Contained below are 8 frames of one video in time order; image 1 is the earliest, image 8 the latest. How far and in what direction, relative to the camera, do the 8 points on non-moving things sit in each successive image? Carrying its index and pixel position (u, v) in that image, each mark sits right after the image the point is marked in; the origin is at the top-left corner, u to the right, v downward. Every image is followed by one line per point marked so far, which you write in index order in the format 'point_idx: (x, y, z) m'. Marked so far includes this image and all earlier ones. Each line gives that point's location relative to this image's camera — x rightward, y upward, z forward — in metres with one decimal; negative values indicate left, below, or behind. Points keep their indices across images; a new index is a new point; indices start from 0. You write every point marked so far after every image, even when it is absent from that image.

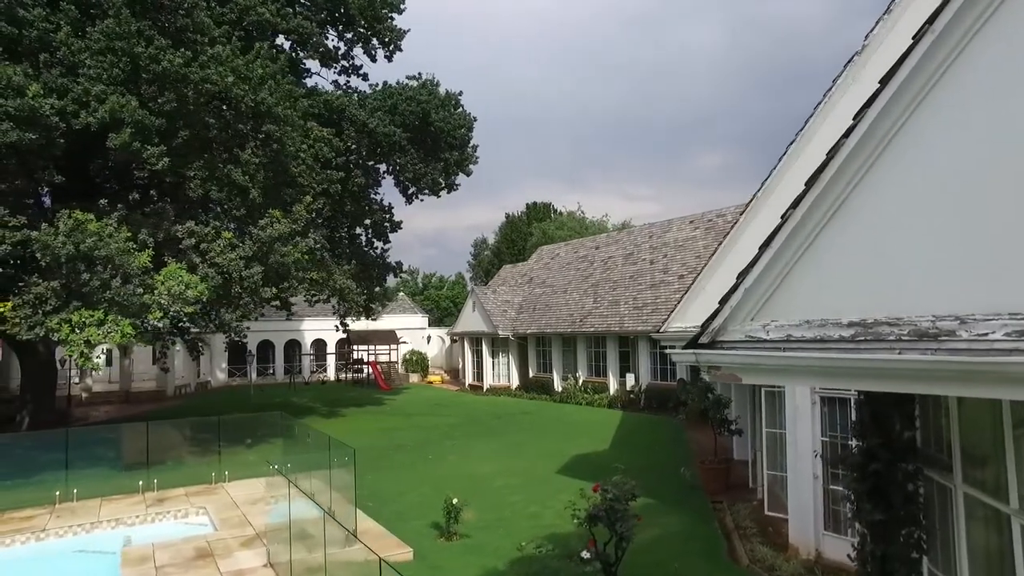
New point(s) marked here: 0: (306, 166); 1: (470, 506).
0: (-5.6, +3.4, +17.4) m
1: (-0.8, -4.3, +12.5) m
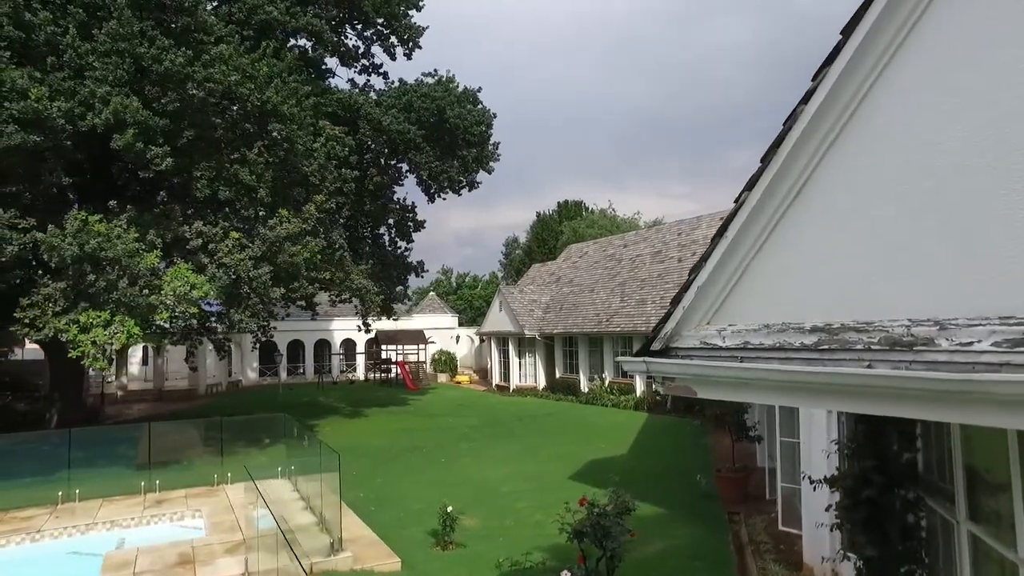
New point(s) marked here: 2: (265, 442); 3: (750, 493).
0: (-5.3, +3.4, +17.3) m
1: (-0.7, -4.3, +12.1) m
2: (-5.9, -3.6, +15.1) m
3: (+4.6, -4.0, +12.5) m
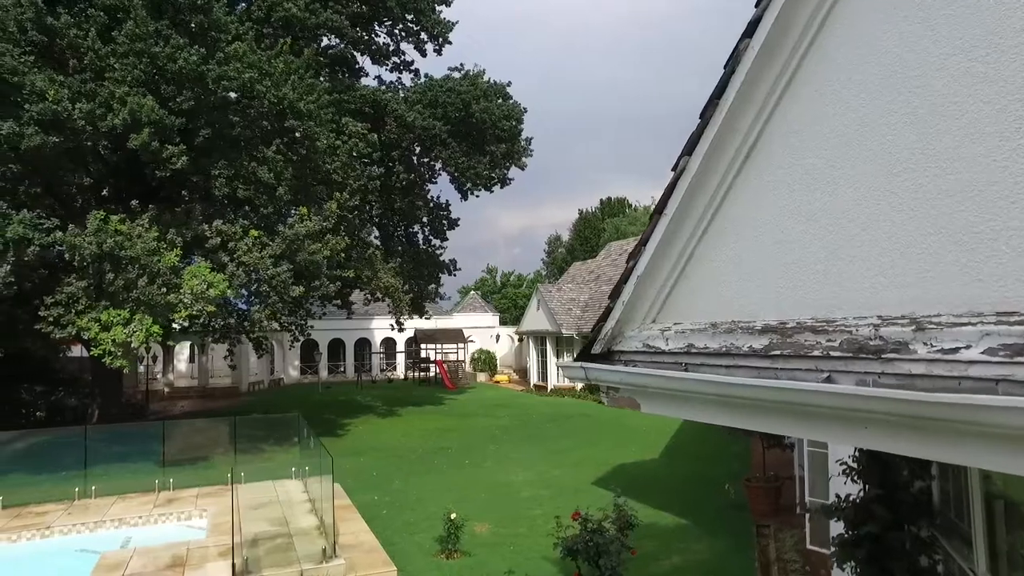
0: (-4.6, +3.4, +17.2) m
1: (-0.5, -4.2, +11.6) m
2: (-5.4, -3.6, +15.0) m
3: (+4.9, -4.0, +11.6) m
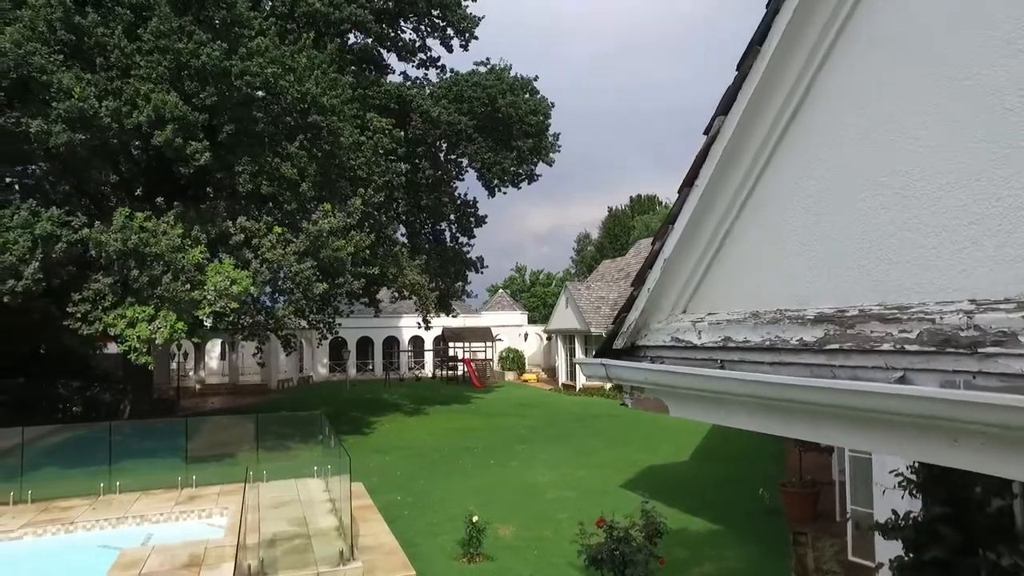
0: (-3.9, +3.5, +17.0) m
1: (0.0, -4.2, +11.3) m
2: (-4.8, -3.5, +14.9) m
3: (+5.4, -3.9, +11.0) m
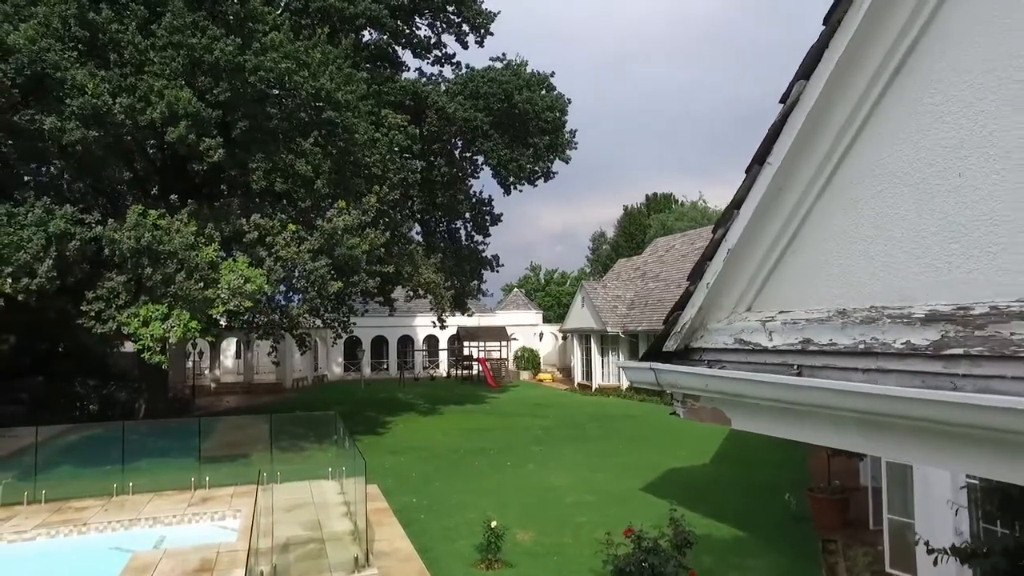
0: (-3.5, +3.5, +16.8) m
1: (+0.3, -4.1, +11.0) m
2: (-4.4, -3.5, +14.7) m
3: (+5.7, -3.9, +10.6) m
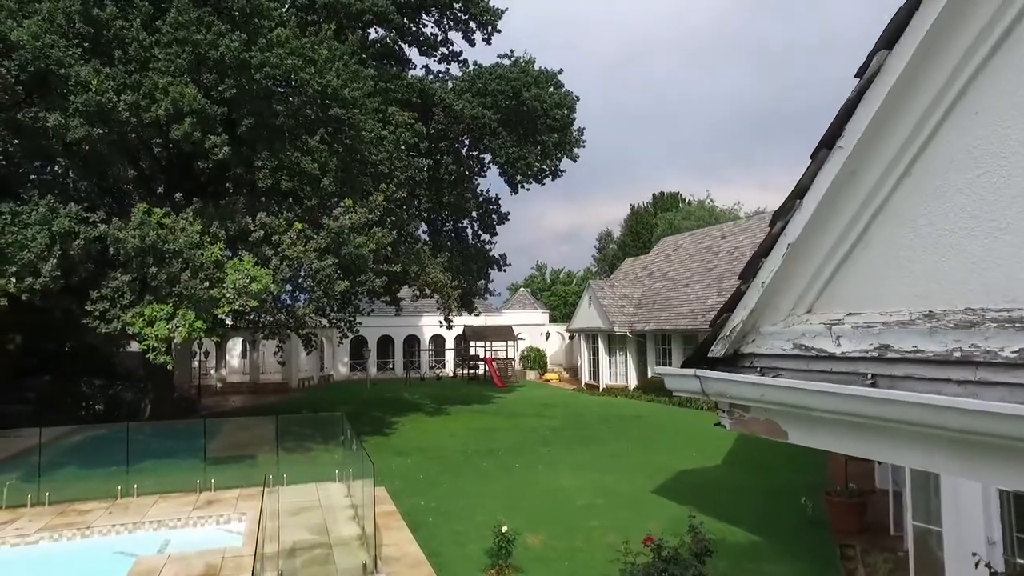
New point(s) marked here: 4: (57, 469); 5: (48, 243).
0: (-3.2, +3.5, +16.6) m
1: (+0.4, -4.1, +10.8) m
2: (-4.2, -3.5, +14.5) m
3: (+5.8, -3.8, +10.4) m
4: (-9.4, -3.7, +13.1) m
5: (-8.6, +0.8, +11.8) m
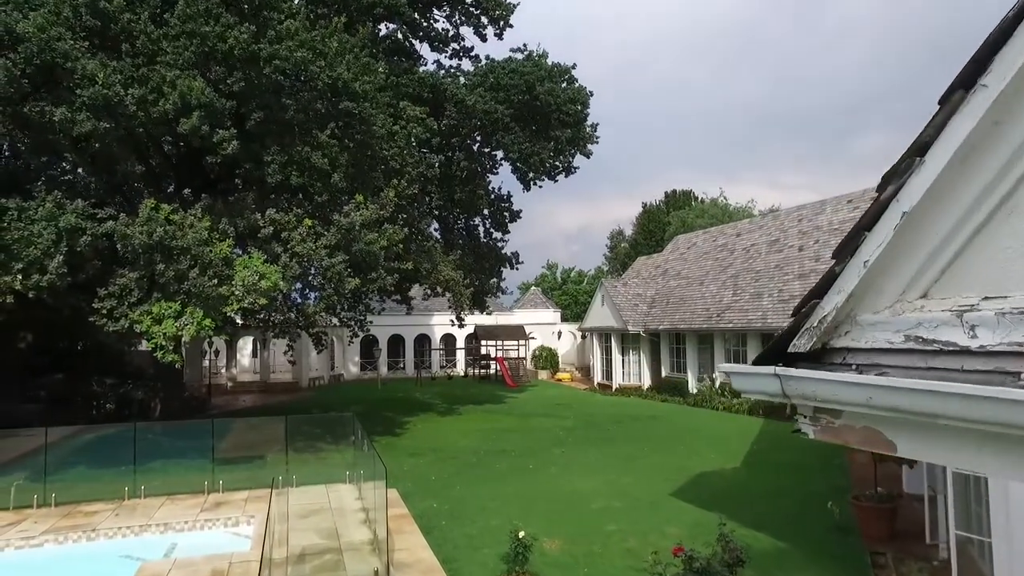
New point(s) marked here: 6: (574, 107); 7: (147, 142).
0: (-2.9, +3.6, +16.3) m
1: (+0.7, -4.1, +10.5) m
2: (-3.9, -3.4, +14.3) m
3: (+6.1, -3.8, +9.9) m
4: (-9.1, -3.7, +12.9) m
5: (-8.3, +0.9, +11.6) m
6: (+1.9, +5.7, +20.0) m
7: (-7.5, +3.0, +13.0) m
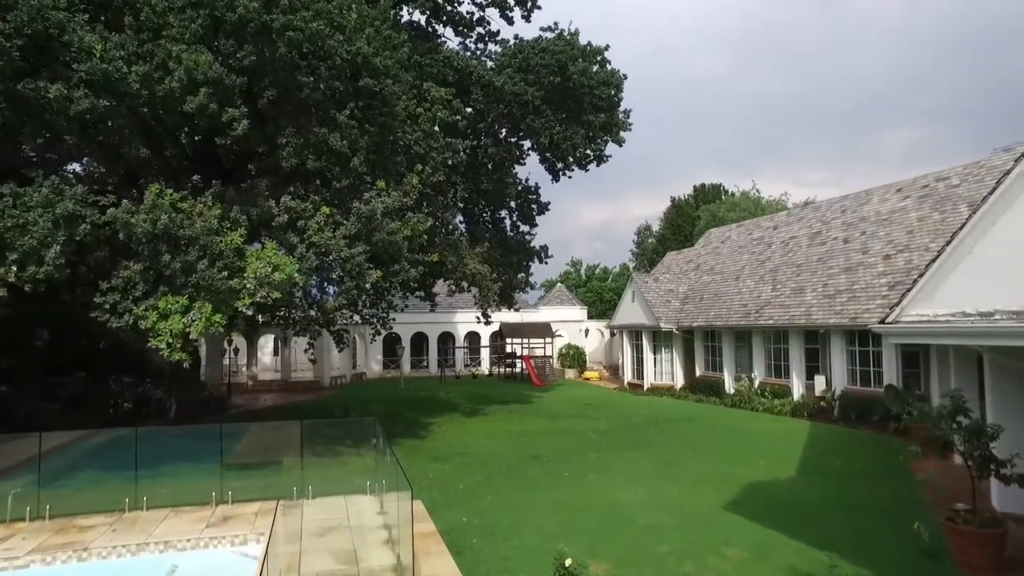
0: (-2.1, +3.7, +15.2) m
1: (+1.3, -3.9, +9.3) m
2: (-3.1, -3.3, +13.2) m
3: (+6.6, -3.6, +8.6) m
4: (-8.4, -3.6, +12.0) m
5: (-7.7, +1.0, +10.7) m
6: (+2.8, +5.9, +18.7) m
7: (-6.8, +3.1, +12.0) m
